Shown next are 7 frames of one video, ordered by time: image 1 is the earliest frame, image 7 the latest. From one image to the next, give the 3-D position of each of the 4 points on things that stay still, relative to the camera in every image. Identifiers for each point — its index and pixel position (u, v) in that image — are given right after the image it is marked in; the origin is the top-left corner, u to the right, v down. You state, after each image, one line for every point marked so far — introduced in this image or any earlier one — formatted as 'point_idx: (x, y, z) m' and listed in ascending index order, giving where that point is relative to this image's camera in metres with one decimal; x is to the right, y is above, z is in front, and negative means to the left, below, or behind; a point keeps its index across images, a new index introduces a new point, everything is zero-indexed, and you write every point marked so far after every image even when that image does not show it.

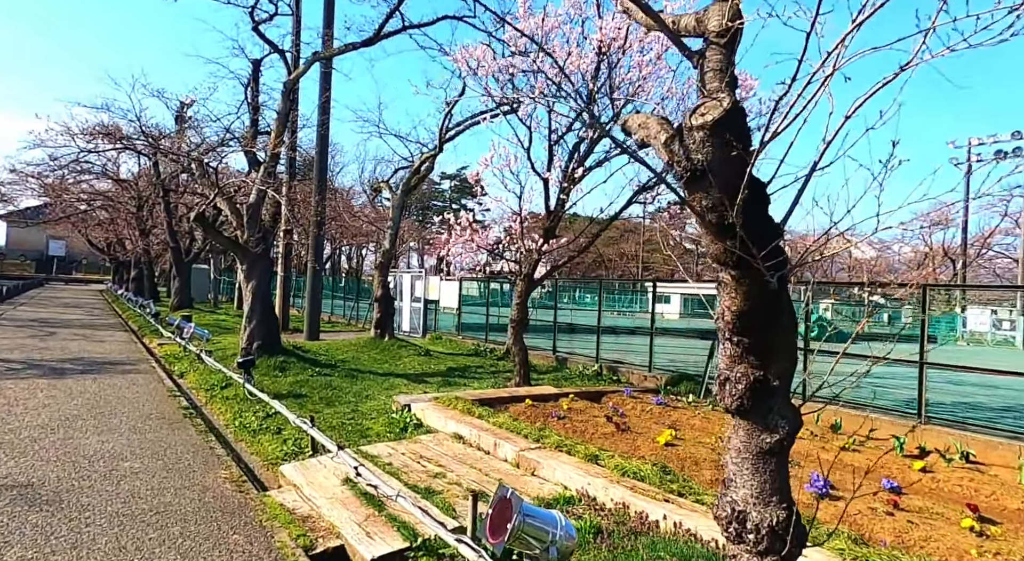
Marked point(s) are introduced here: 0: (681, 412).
0: (+2.3, -1.7, +9.8) m
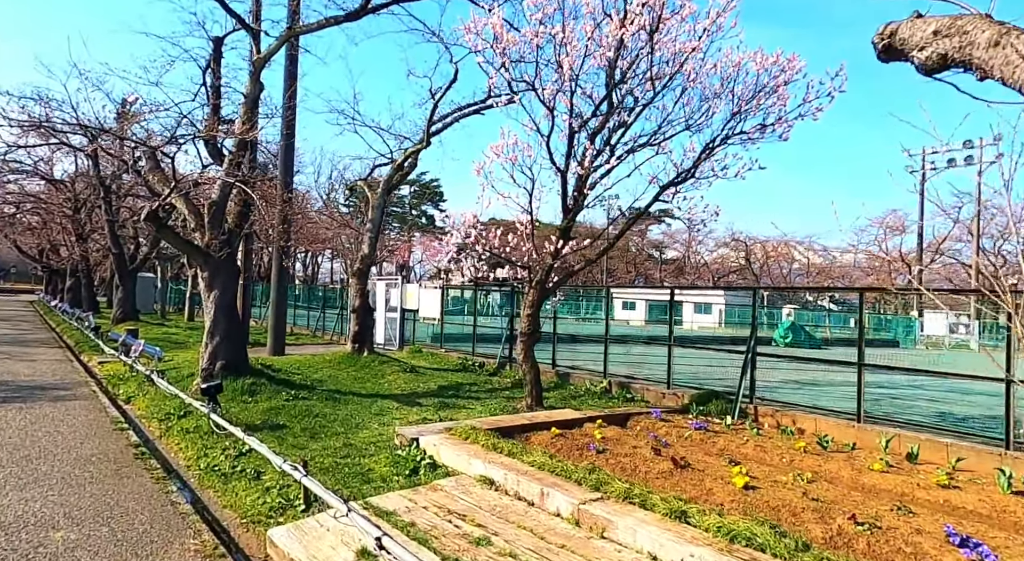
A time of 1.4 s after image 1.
0: (+2.5, -1.8, +8.5) m
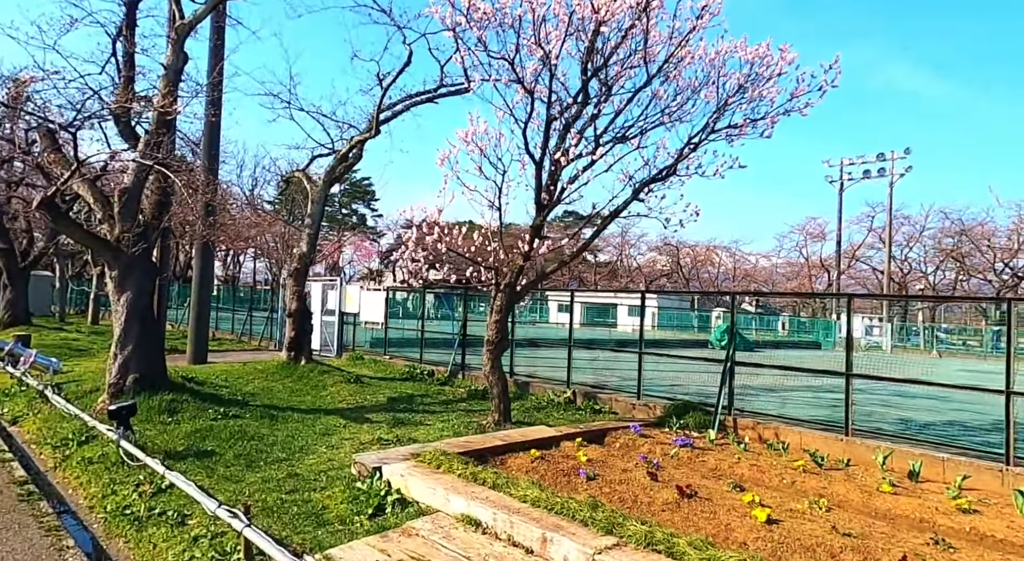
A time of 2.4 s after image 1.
0: (+2.1, -1.8, +7.8) m
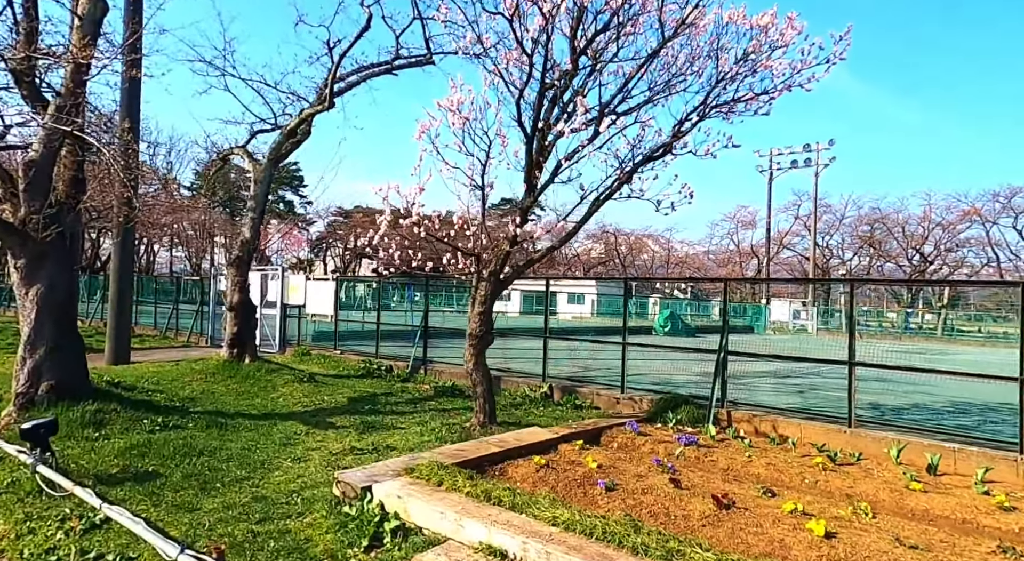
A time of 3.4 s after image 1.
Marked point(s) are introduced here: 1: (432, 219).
0: (+2.1, -1.7, +7.2) m
1: (-0.9, +0.7, +8.6) m
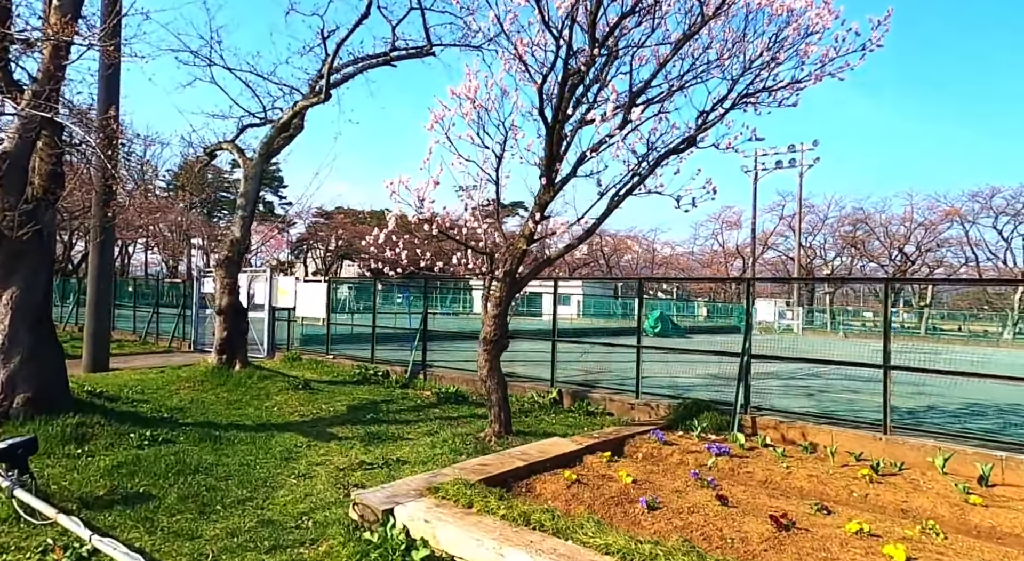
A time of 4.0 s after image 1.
0: (+2.2, -1.7, +6.7) m
1: (-0.8, +0.7, +8.0) m
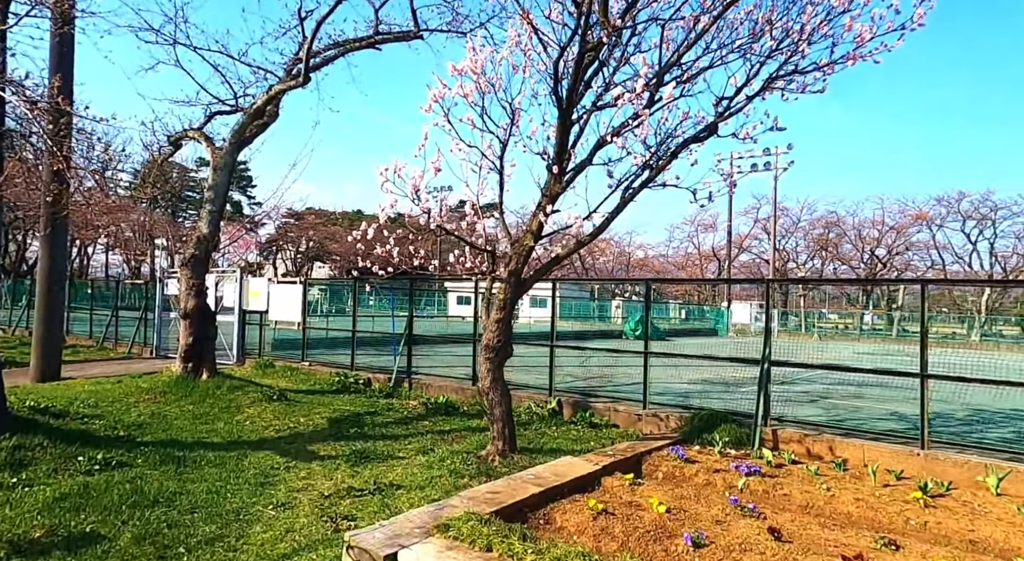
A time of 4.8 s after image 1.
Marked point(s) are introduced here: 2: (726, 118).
0: (+2.3, -1.7, +6.1) m
1: (-0.8, +0.7, +7.3) m
2: (+2.0, +1.6, +7.2) m
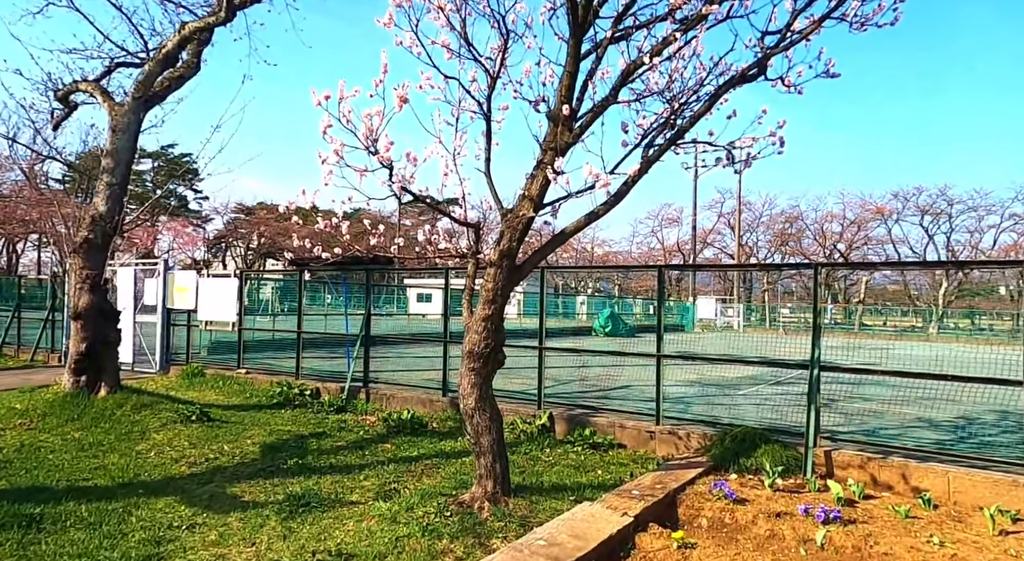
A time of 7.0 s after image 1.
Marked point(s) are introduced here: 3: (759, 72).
0: (+2.3, -1.5, +4.5) m
1: (-0.9, +0.8, +5.5) m
2: (+1.9, +1.7, +5.6) m
3: (+1.8, +1.6, +5.5) m
